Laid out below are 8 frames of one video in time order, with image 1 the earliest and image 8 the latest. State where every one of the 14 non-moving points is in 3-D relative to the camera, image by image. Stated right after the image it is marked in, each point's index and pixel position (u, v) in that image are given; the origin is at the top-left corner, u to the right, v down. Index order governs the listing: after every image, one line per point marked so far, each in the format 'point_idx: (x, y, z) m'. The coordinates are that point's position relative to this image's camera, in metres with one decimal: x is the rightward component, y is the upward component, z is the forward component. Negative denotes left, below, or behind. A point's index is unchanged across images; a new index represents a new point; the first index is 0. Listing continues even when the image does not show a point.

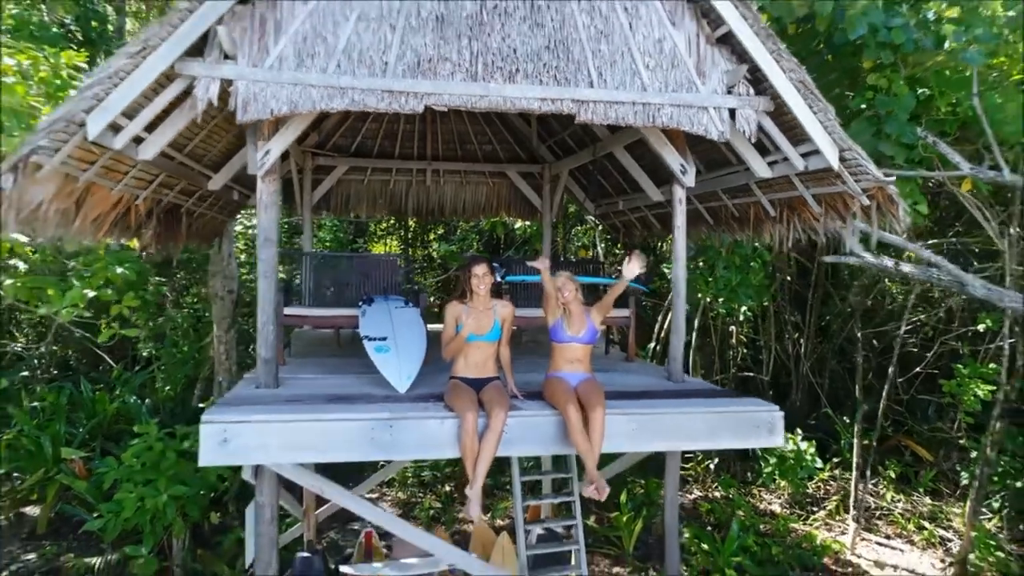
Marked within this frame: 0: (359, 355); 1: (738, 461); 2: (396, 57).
0: (-2.7, -1.1, +4.5) m
1: (+7.9, -6.1, +8.7) m
2: (-1.4, +2.8, +3.1) m
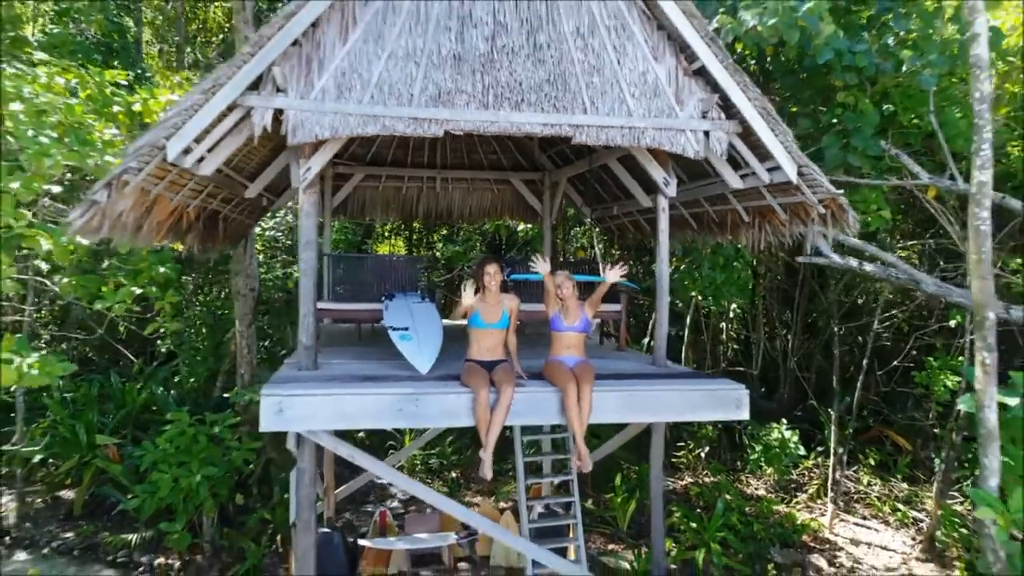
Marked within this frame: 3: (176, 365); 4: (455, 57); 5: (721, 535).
0: (-2.6, -1.1, +5.0) m
1: (+8.0, -6.0, +9.3) m
2: (-1.3, +2.9, +3.6) m
3: (-11.7, -2.7, +8.7) m
4: (-0.8, +3.3, +3.7) m
5: (+5.8, -6.8, +7.0) m
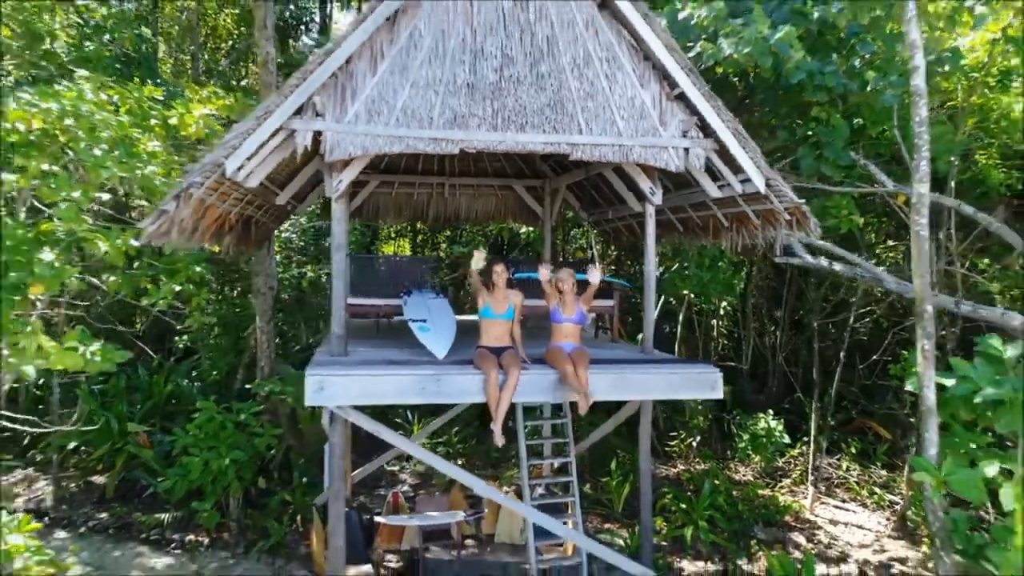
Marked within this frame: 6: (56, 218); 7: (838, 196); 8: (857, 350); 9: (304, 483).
0: (-2.5, -1.0, +5.6) m
1: (+8.1, -6.0, +9.9) m
2: (-1.2, +2.9, +4.2) m
3: (-11.6, -2.6, +9.3) m
4: (-0.7, +3.4, +4.3) m
5: (+5.9, -6.8, +7.6) m
6: (-8.9, +1.4, +5.0) m
7: (+8.2, +2.3, +6.3) m
8: (+13.4, -2.4, +9.9) m
9: (-6.6, -6.2, +8.0) m
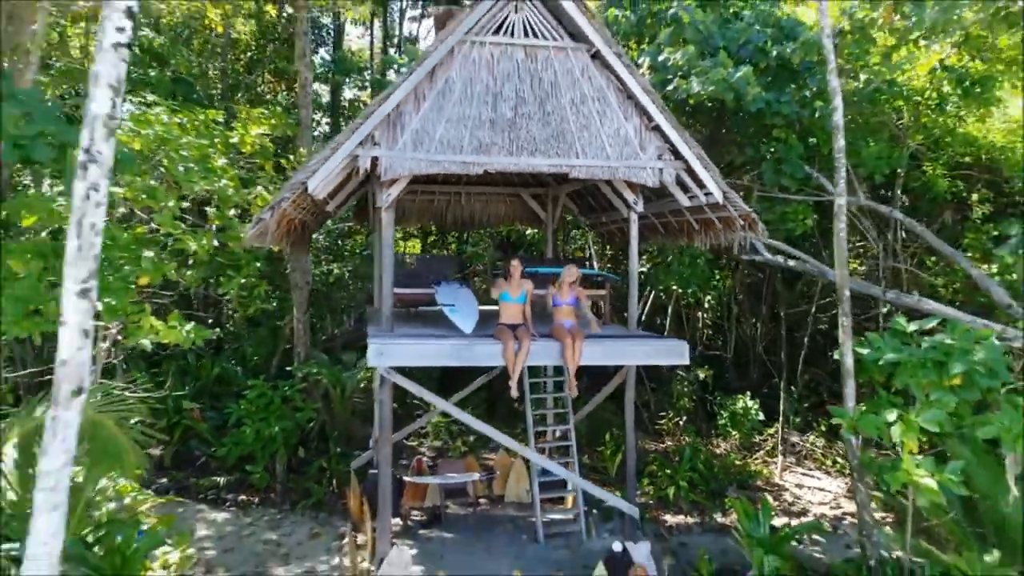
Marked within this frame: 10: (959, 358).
0: (-2.3, -0.8, +6.8) m
1: (+8.4, -5.7, +11.1) m
2: (-1.0, +3.1, +5.4) m
3: (-11.3, -2.4, +10.5) m
4: (-0.5, +3.6, +5.5) m
5: (+6.2, -6.5, +8.8) m
6: (-8.7, +1.6, +6.2) m
7: (+8.5, +2.5, +7.6) m
8: (+13.7, -2.2, +11.1) m
9: (-6.3, -6.0, +9.2) m
10: (+8.8, -1.3, +5.0) m
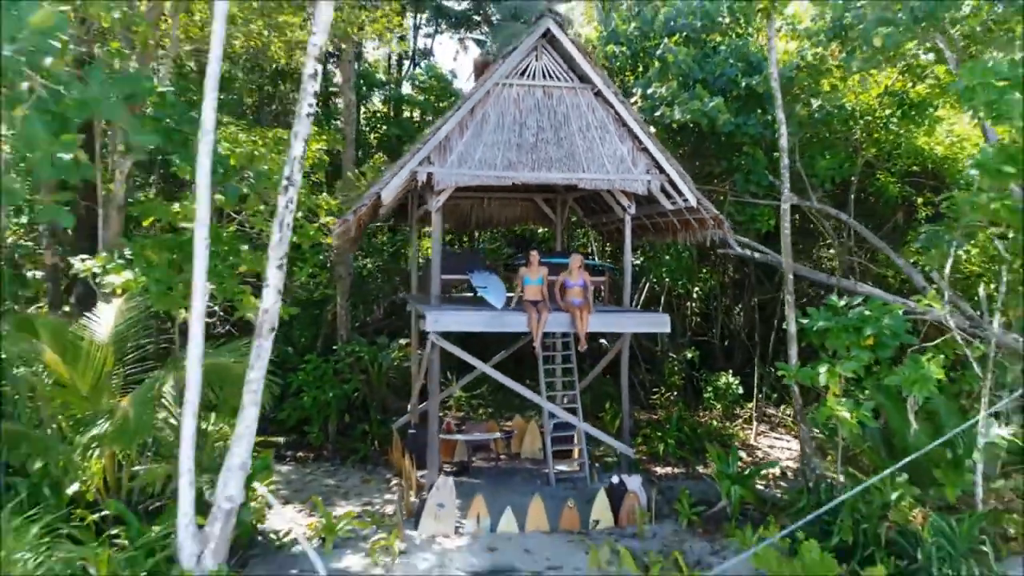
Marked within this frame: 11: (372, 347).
0: (-1.7, -0.4, +8.5) m
1: (+9.0, -5.3, +12.7) m
2: (-0.3, +3.5, +7.1) m
3: (-10.7, -2.0, +12.2) m
4: (+0.1, +4.0, +7.1) m
5: (+6.8, -6.1, +10.4) m
6: (-8.0, +2.0, +7.8) m
7: (+9.1, +3.0, +9.2) m
8: (+14.3, -1.8, +12.7) m
9: (-5.7, -5.6, +10.8) m
10: (+9.4, -0.9, +6.6) m
11: (-6.3, -2.7, +11.4) m
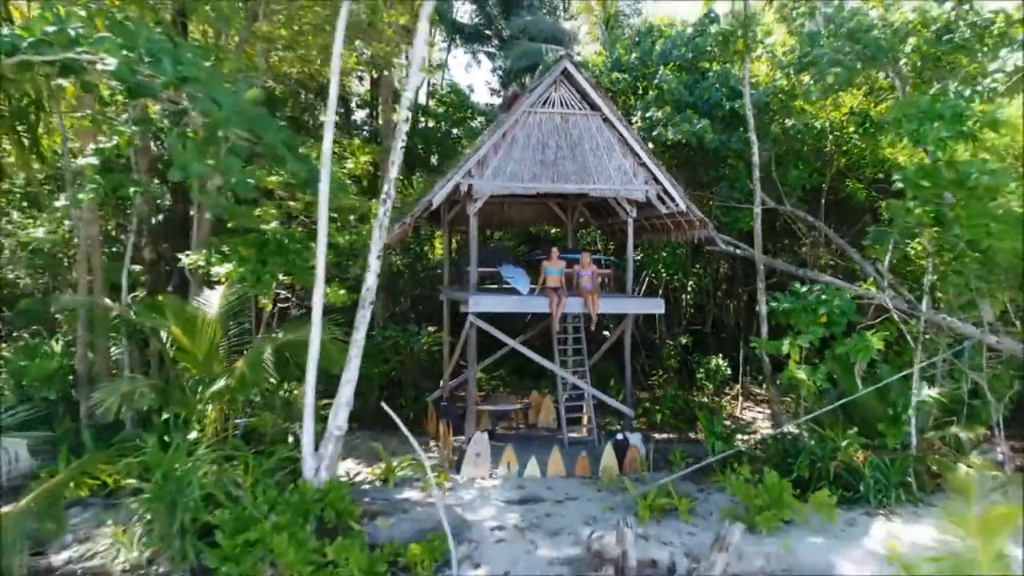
0: (-0.8, 0.0, +10.1) m
1: (+9.8, -4.9, +14.4) m
2: (+0.5, +3.9, +8.7) m
3: (-9.9, -1.6, +13.8) m
4: (+1.0, +4.4, +8.8) m
5: (+7.6, -5.7, +12.1) m
6: (-7.2, +2.4, +9.5) m
7: (+9.9, +3.3, +10.9) m
8: (+15.1, -1.4, +14.4) m
9: (-4.9, -5.2, +12.5) m
10: (+10.2, -0.5, +8.3) m
11: (-5.5, -2.3, +13.0) m
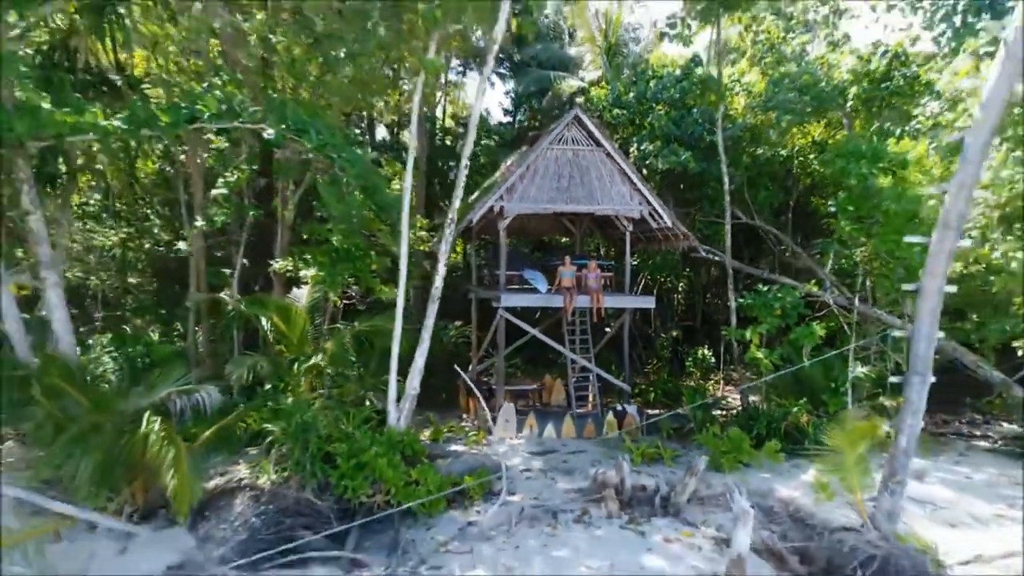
0: (+0.1, 0.0, +12.4) m
1: (+10.8, -5.0, +16.7) m
2: (+1.4, +3.9, +11.1) m
3: (-8.9, -1.6, +16.1) m
4: (+1.9, +4.4, +11.1) m
5: (+8.6, -5.8, +14.4) m
6: (-6.3, +2.4, +11.8) m
7: (+10.9, +3.3, +13.2) m
8: (+16.1, -1.4, +16.7) m
9: (-3.9, -5.2, +14.8) m
10: (+11.2, -0.5, +10.6) m
11: (-4.5, -2.3, +15.3) m
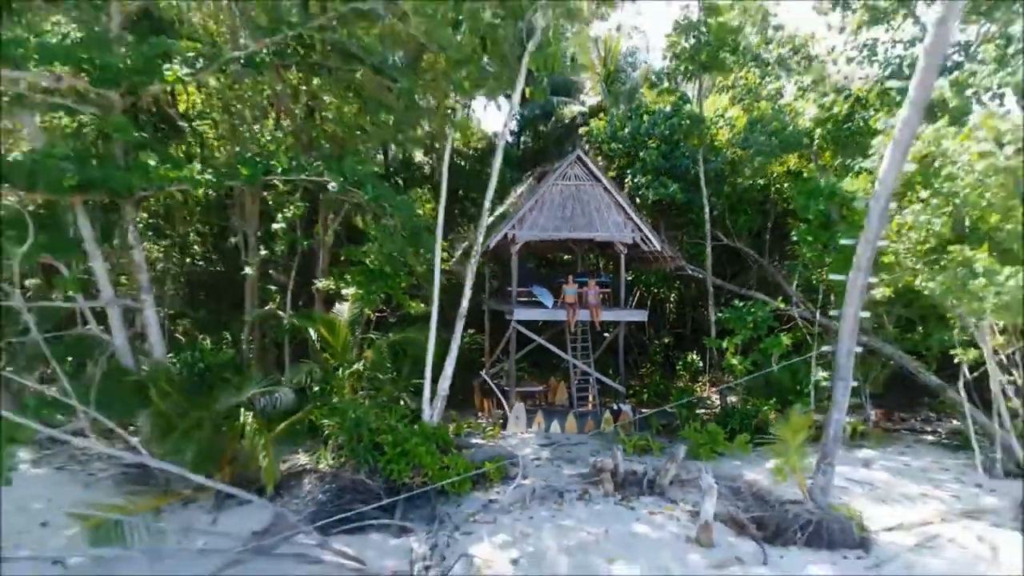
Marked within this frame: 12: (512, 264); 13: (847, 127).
0: (+0.7, -0.8, +14.2) m
1: (+11.3, -5.8, +18.4) m
2: (+2.0, +3.1, +12.9) m
3: (-8.4, -2.4, +17.9) m
4: (+2.5, +3.6, +12.9) m
5: (+9.1, -6.5, +16.2) m
6: (-5.7, +1.6, +13.6) m
7: (+11.4, +2.5, +15.0) m
8: (+16.7, -2.2, +18.5) m
9: (-3.4, -6.0, +16.6) m
10: (+11.7, -1.3, +12.3) m
11: (-4.0, -3.1, +17.1) m
12: (0.0, +1.2, +13.3) m
13: (+17.6, +8.4, +13.4) m
